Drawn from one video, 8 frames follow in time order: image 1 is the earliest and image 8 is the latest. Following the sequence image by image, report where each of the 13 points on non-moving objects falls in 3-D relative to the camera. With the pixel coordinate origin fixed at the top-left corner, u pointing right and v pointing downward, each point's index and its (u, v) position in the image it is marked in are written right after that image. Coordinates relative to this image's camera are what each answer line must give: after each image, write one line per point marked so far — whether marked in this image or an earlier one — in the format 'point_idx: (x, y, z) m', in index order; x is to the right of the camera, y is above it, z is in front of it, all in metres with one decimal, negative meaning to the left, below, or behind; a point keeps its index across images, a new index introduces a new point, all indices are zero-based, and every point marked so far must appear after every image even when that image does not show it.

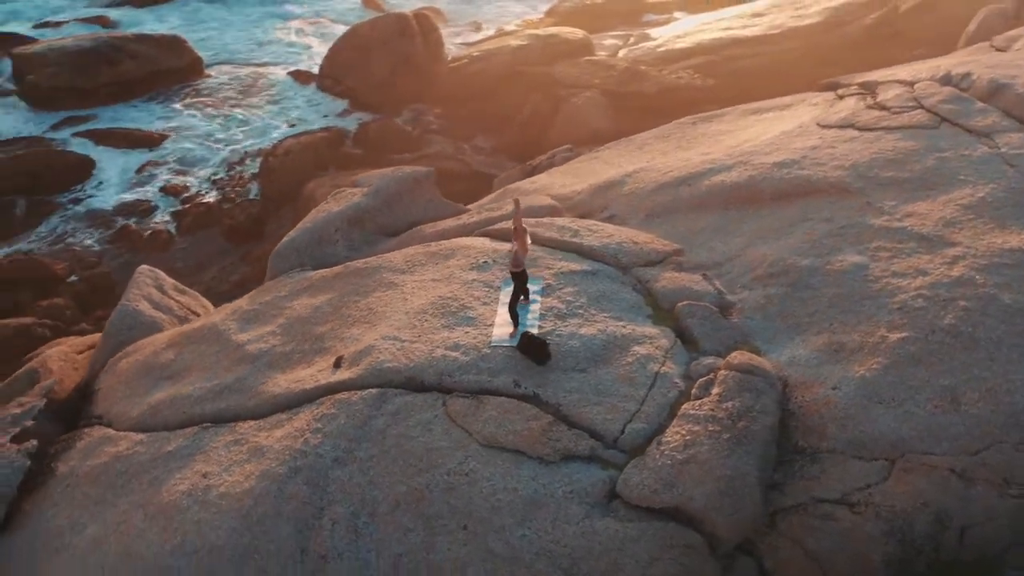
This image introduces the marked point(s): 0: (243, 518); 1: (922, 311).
0: (-1.2, -1.0, +4.9) m
1: (+2.1, -0.1, +5.5) m
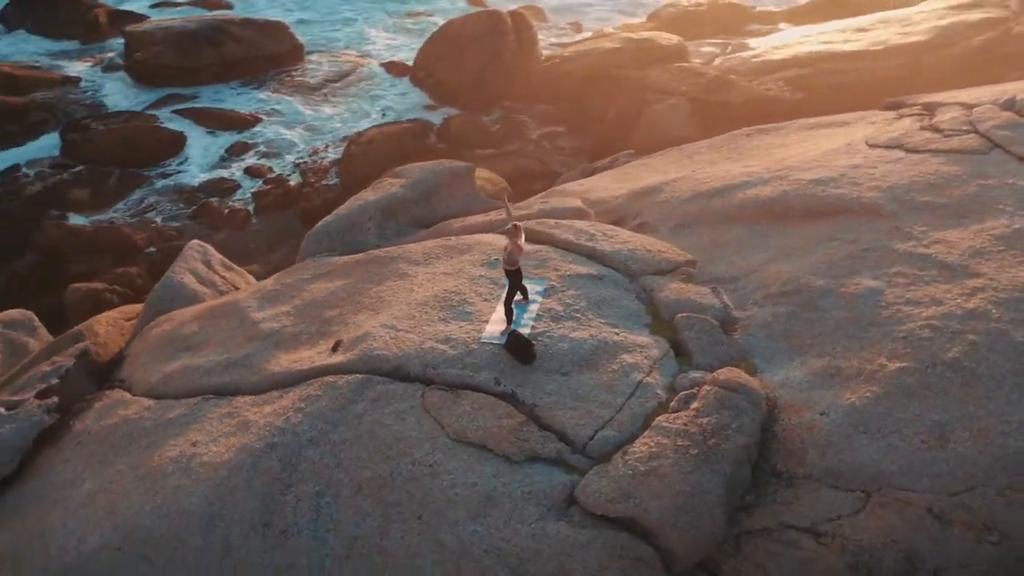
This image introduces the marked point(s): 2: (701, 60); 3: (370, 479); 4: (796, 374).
0: (-1.4, -0.9, +5.1) m
1: (+2.0, -0.3, +5.3) m
2: (+2.4, +2.9, +14.1) m
3: (-0.6, -0.9, +4.9) m
4: (+1.4, -0.4, +5.4) m
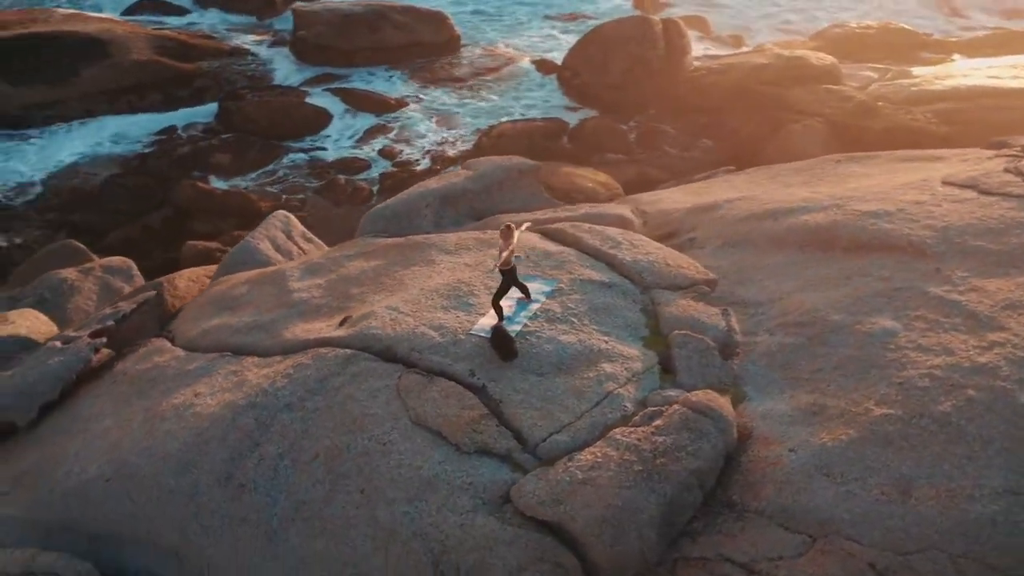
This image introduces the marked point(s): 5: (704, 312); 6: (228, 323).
0: (-1.6, -0.7, +5.4) m
1: (+1.9, -0.5, +5.0) m
2: (+4.2, +2.5, +13.5) m
3: (-0.9, -0.7, +5.1) m
4: (+1.3, -0.6, +5.2) m
5: (+1.0, -0.1, +5.8) m
6: (-1.7, -0.2, +6.6) m
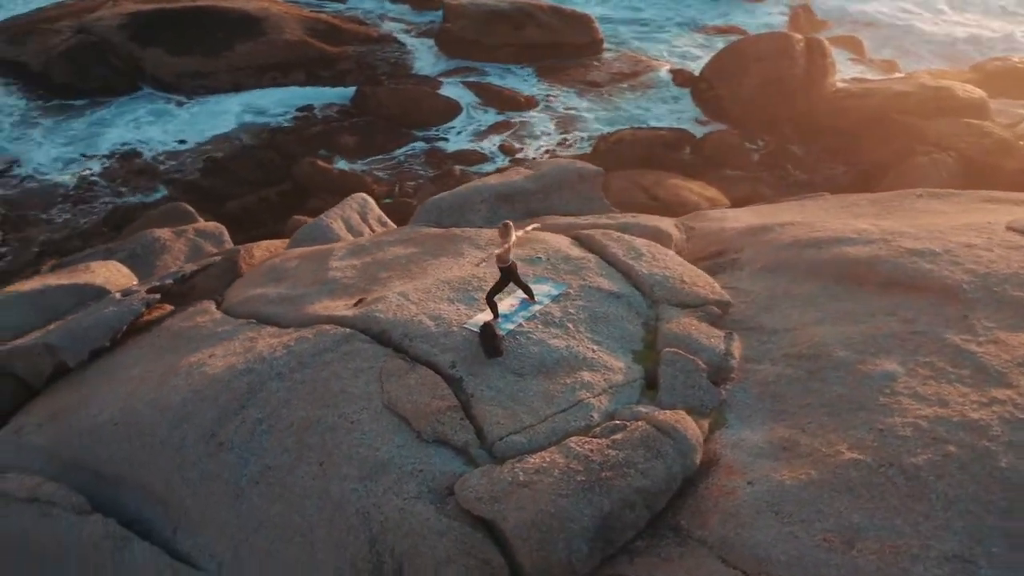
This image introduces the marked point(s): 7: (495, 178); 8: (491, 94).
0: (-1.7, -0.5, +5.7) m
1: (+1.7, -0.7, +4.7) m
2: (+5.7, +2.0, +12.8) m
3: (-1.0, -0.6, +5.3) m
4: (+1.1, -0.7, +5.0) m
5: (+1.0, -0.2, +5.7) m
6: (-1.6, 0.0, +6.9) m
7: (-0.1, +0.8, +7.8) m
8: (-0.3, +2.6, +14.3) m
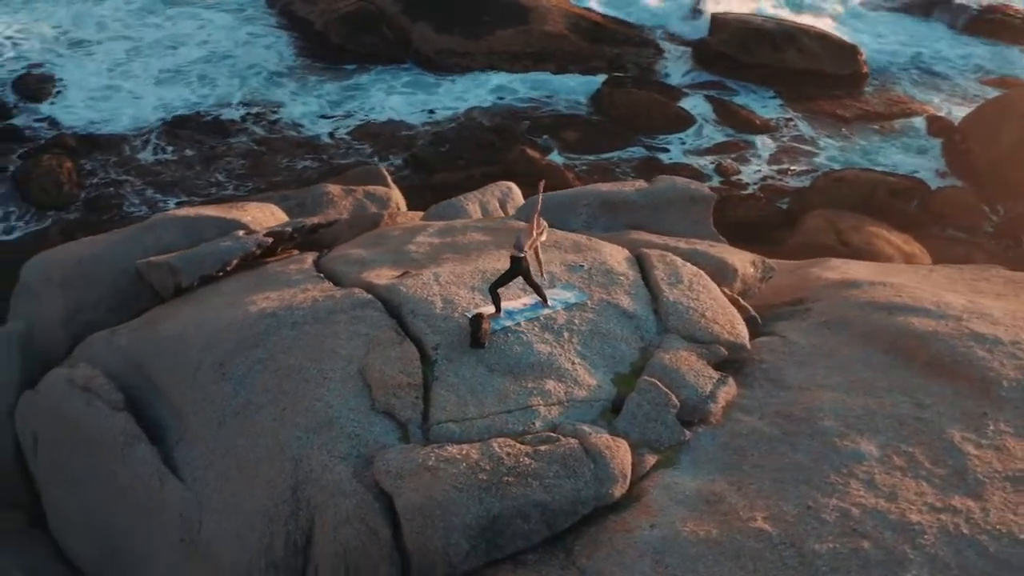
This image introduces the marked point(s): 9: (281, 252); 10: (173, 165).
0: (-1.6, -0.2, +6.2) m
1: (+1.2, -0.9, +4.4) m
2: (+7.8, +0.6, +10.8) m
3: (-1.2, -0.4, +5.6) m
4: (+0.8, -0.9, +4.8) m
5: (+0.9, -0.4, +5.4) m
6: (-1.1, +0.2, +7.4) m
7: (+0.7, +0.7, +7.8) m
8: (+2.8, +2.3, +14.0) m
9: (-1.7, +0.3, +8.1) m
10: (-4.0, +1.4, +12.9) m
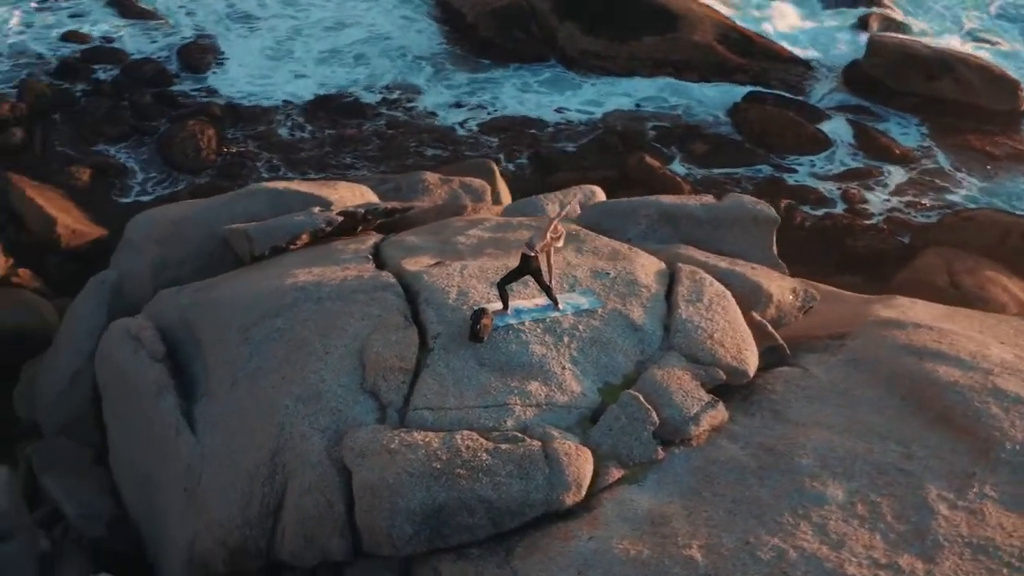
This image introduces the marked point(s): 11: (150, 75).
0: (-1.5, 0.0, +6.5) m
1: (+0.9, -1.0, +4.2) m
2: (+8.6, -0.3, +9.5) m
3: (-1.1, -0.3, +5.9) m
4: (+0.6, -0.9, +4.7) m
5: (+0.9, -0.5, +5.3) m
6: (-0.7, +0.3, +7.5) m
7: (+1.1, +0.6, +7.6) m
8: (+4.4, +1.9, +13.5) m
9: (-1.2, +0.4, +8.4) m
10: (-2.5, +1.8, +13.4) m
11: (-4.8, +2.8, +14.4) m
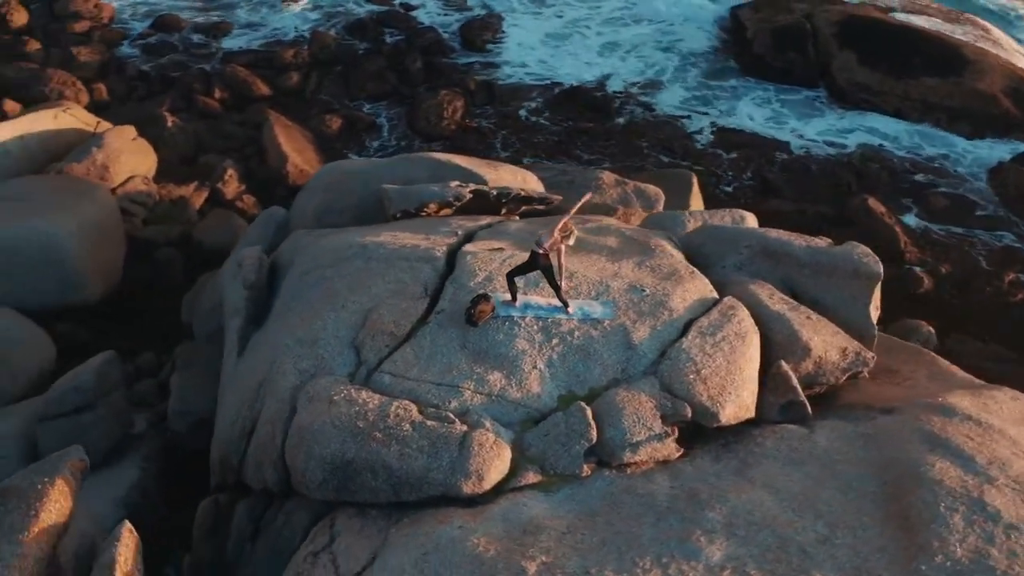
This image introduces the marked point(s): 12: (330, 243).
0: (-1.1, +0.3, +7.0) m
1: (+0.2, -1.1, +4.1) m
2: (+9.1, -2.2, +6.8) m
3: (-1.0, 0.0, +6.3) m
4: (+0.1, -1.0, +4.7) m
5: (+0.6, -0.6, +5.1) m
6: (0.0, +0.4, +7.7) m
7: (+1.8, +0.3, +7.2) m
8: (+6.8, +0.7, +11.8) m
9: (-0.2, +0.6, +8.7) m
10: (+0.4, +2.0, +13.8) m
11: (-1.2, +3.5, +15.5) m
12: (-1.2, +0.3, +7.2) m
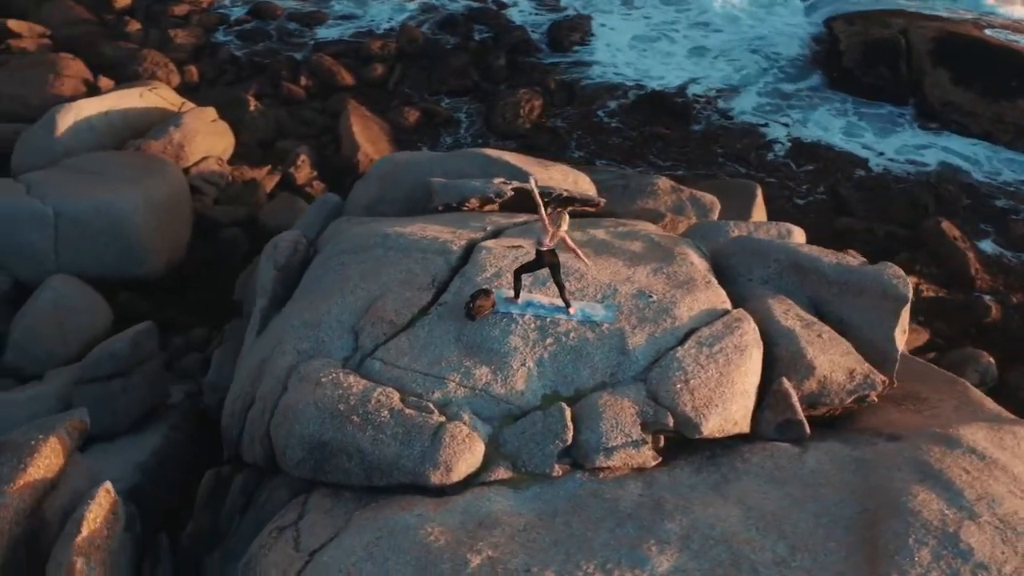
0: (-0.9, +0.4, +7.1) m
1: (0.0, -1.1, +4.1) m
2: (+9.0, -2.8, +5.9) m
3: (-1.0, +0.1, +6.4) m
4: (-0.1, -0.9, +4.7) m
5: (+0.5, -0.6, +5.1) m
6: (+0.3, +0.4, +7.7) m
7: (+2.0, +0.2, +7.1) m
8: (+7.5, +0.2, +11.1) m
9: (+0.2, +0.6, +8.7) m
10: (+1.3, +2.0, +13.8) m
11: (0.0, +3.5, +15.5) m
12: (-1.0, +0.4, +7.3) m
